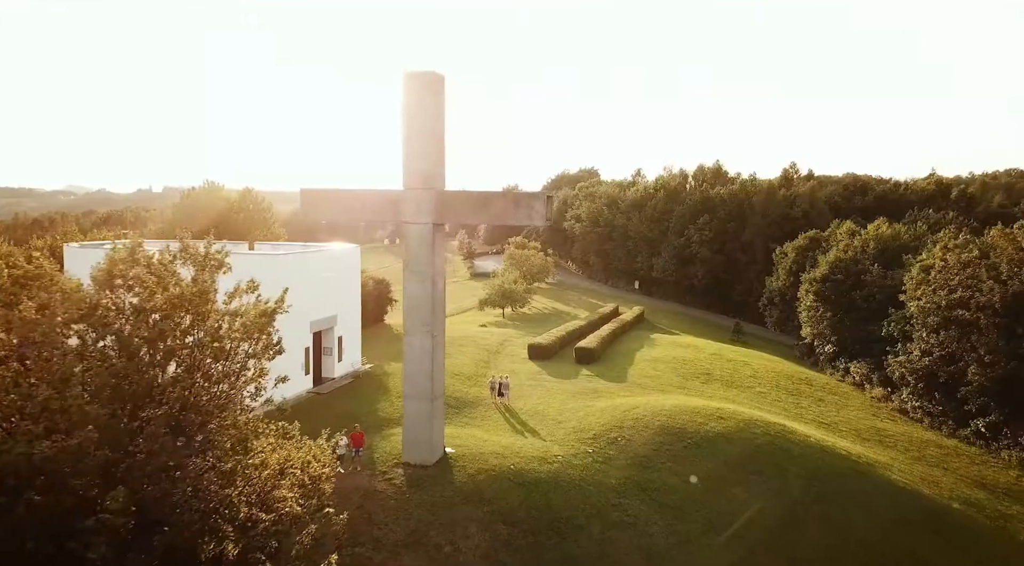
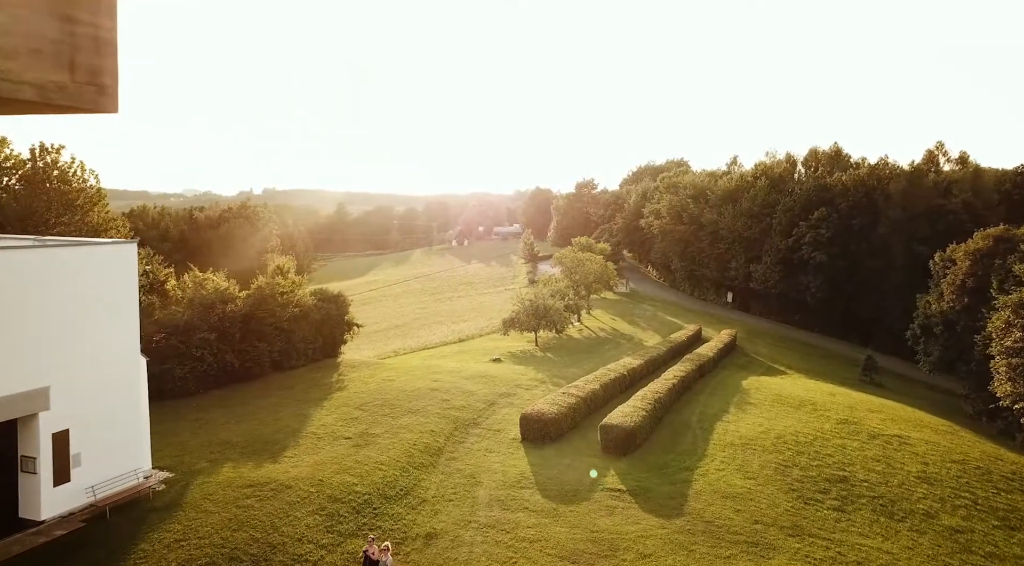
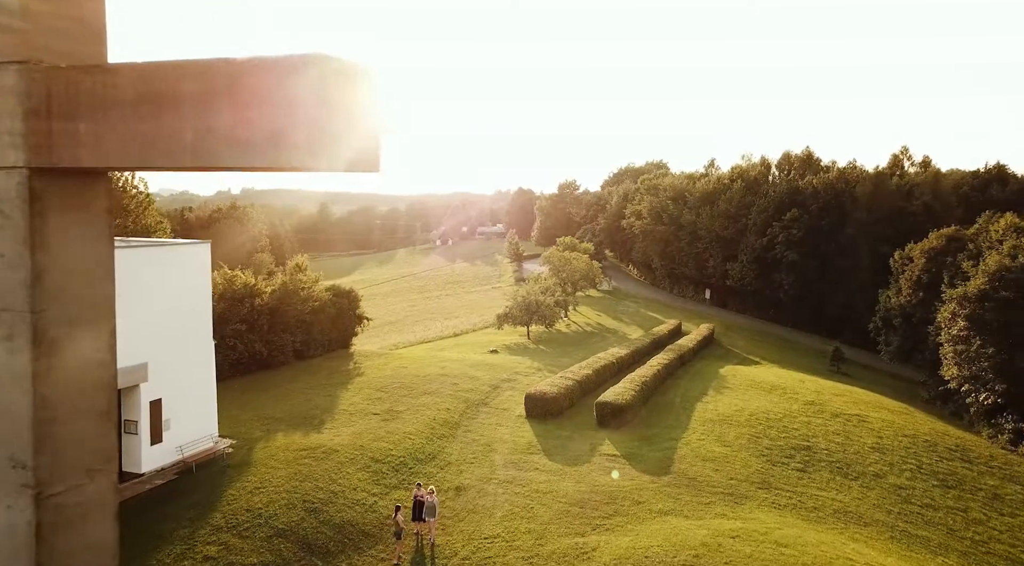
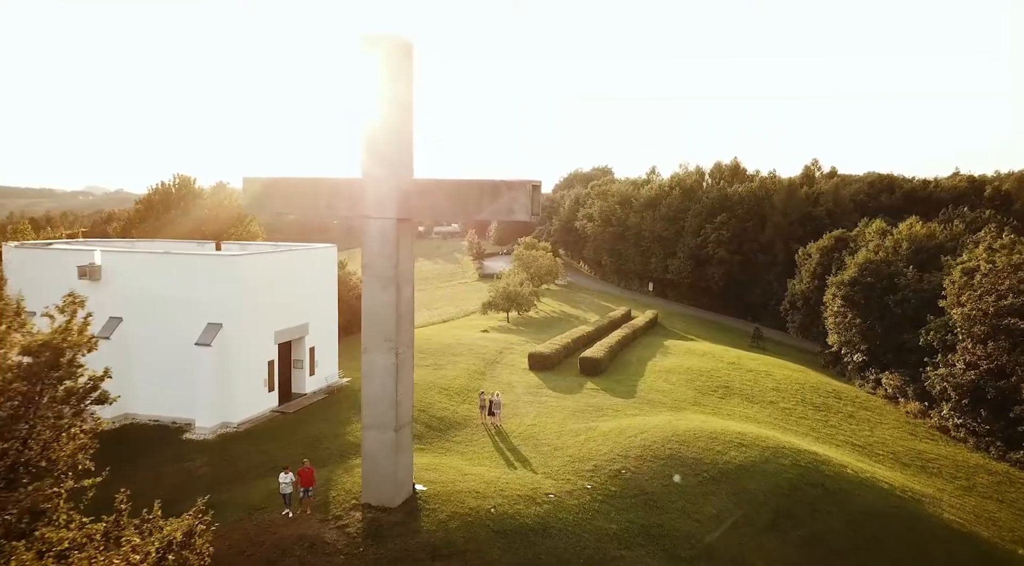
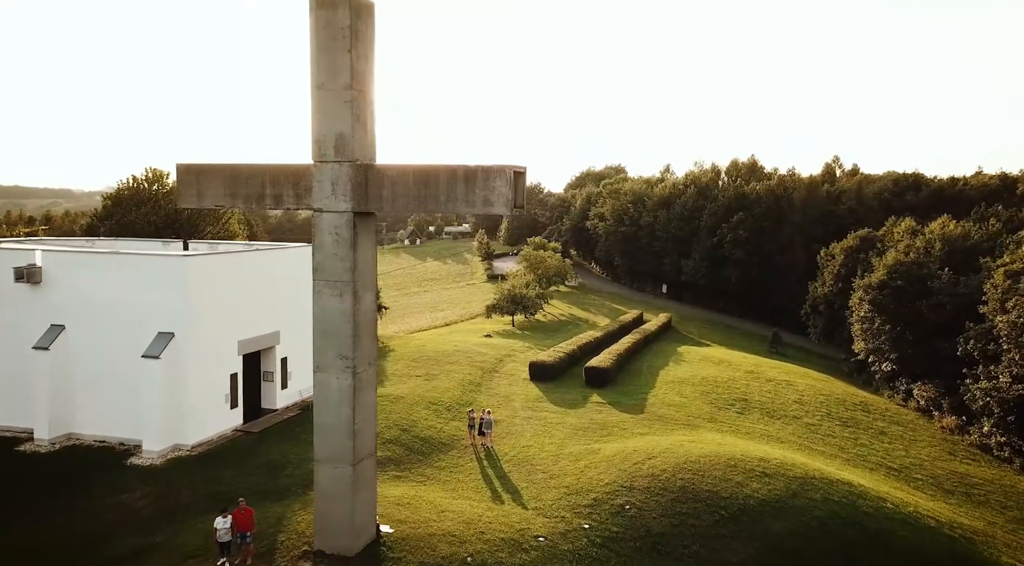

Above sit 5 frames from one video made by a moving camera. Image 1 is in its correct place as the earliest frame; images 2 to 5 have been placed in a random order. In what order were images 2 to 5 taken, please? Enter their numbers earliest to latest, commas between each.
4, 5, 3, 2
